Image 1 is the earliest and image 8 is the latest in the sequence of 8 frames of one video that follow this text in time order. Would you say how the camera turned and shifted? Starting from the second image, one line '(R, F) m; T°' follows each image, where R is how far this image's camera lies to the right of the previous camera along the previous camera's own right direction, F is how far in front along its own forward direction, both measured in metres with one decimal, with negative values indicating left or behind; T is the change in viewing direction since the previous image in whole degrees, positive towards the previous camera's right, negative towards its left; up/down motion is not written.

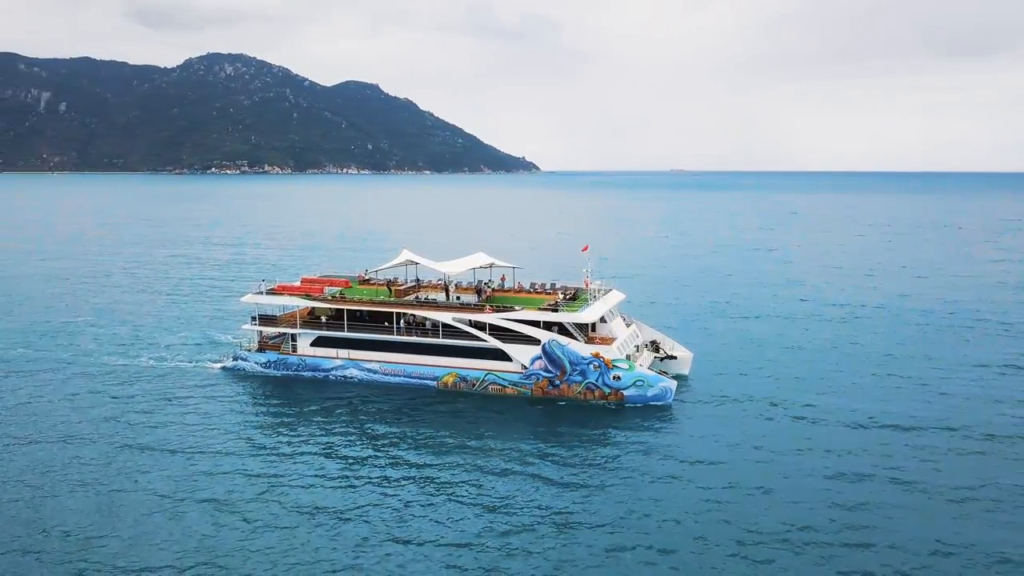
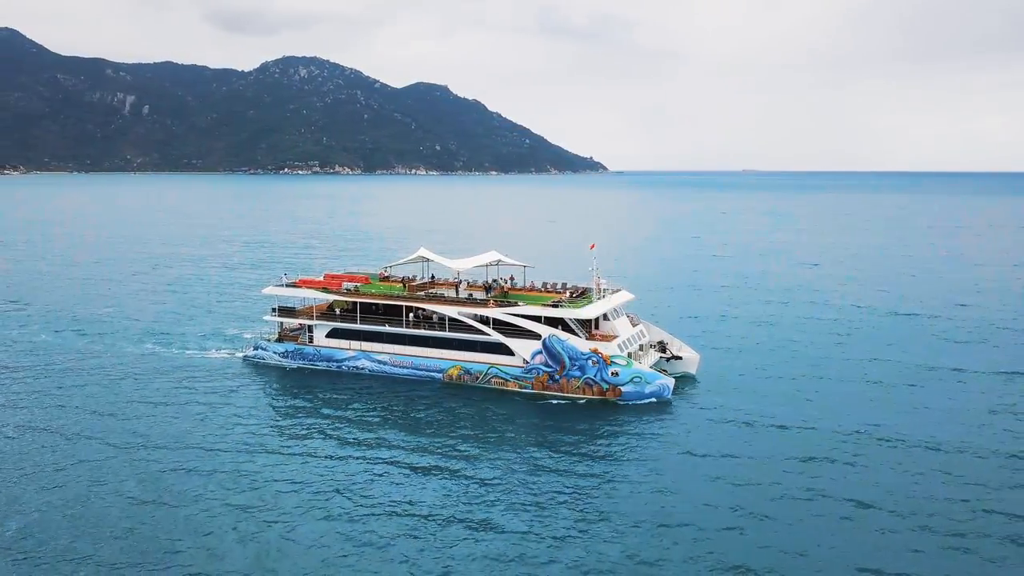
(+3.0, -0.8) m; -4°
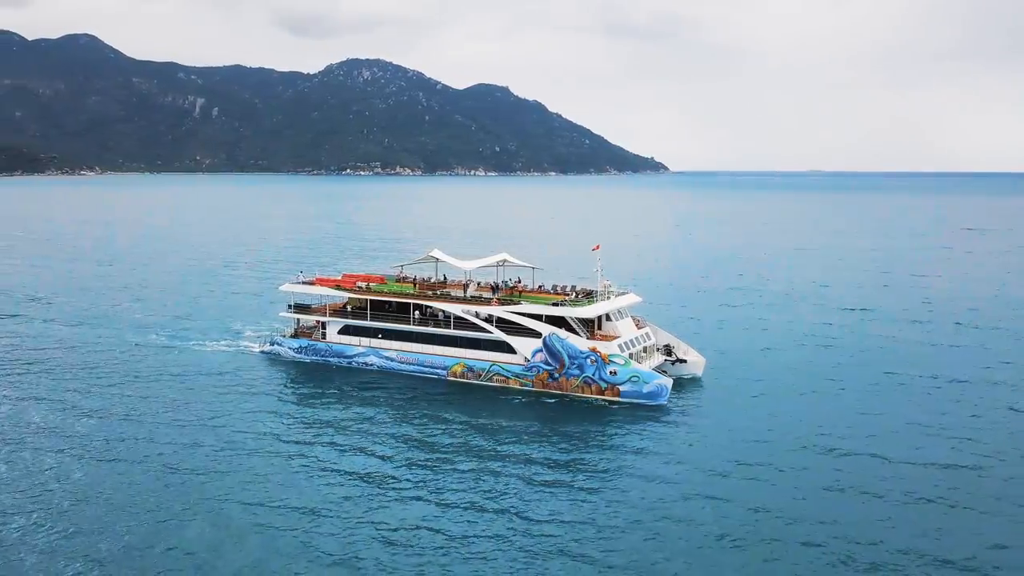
(+2.7, -0.5) m; -4°
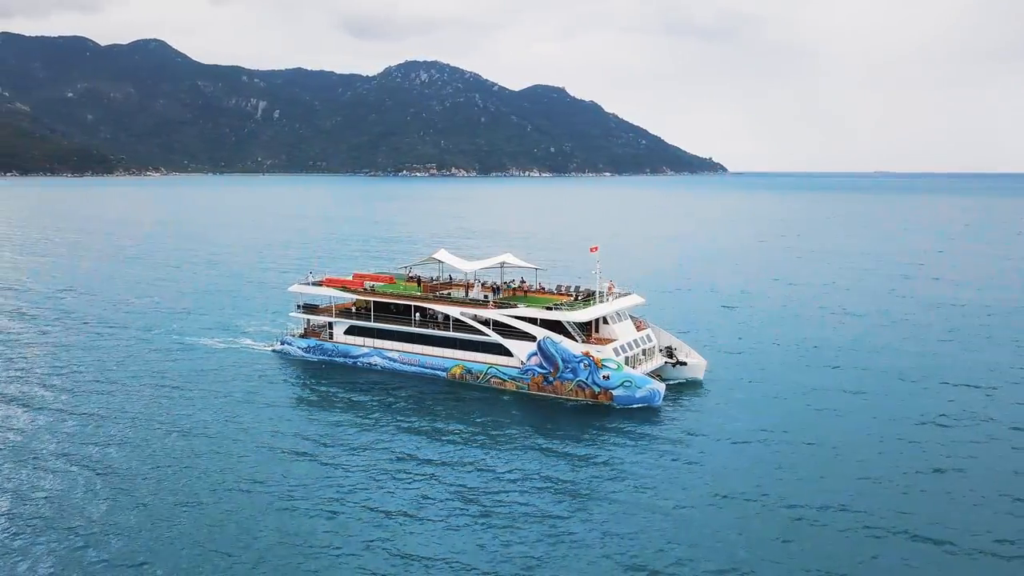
(+2.8, -0.2) m; -4°
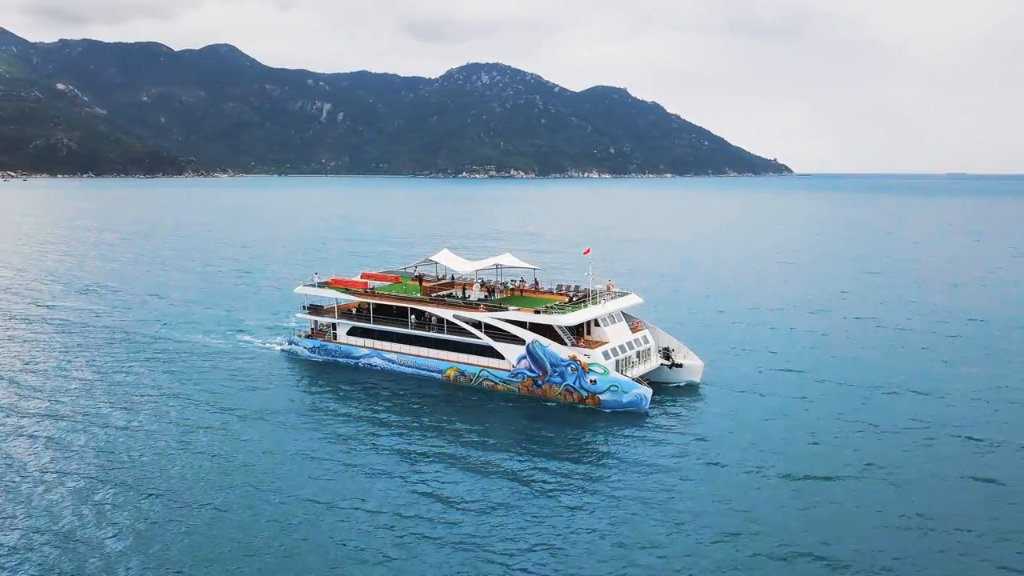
(+3.3, -0.1) m; -4°
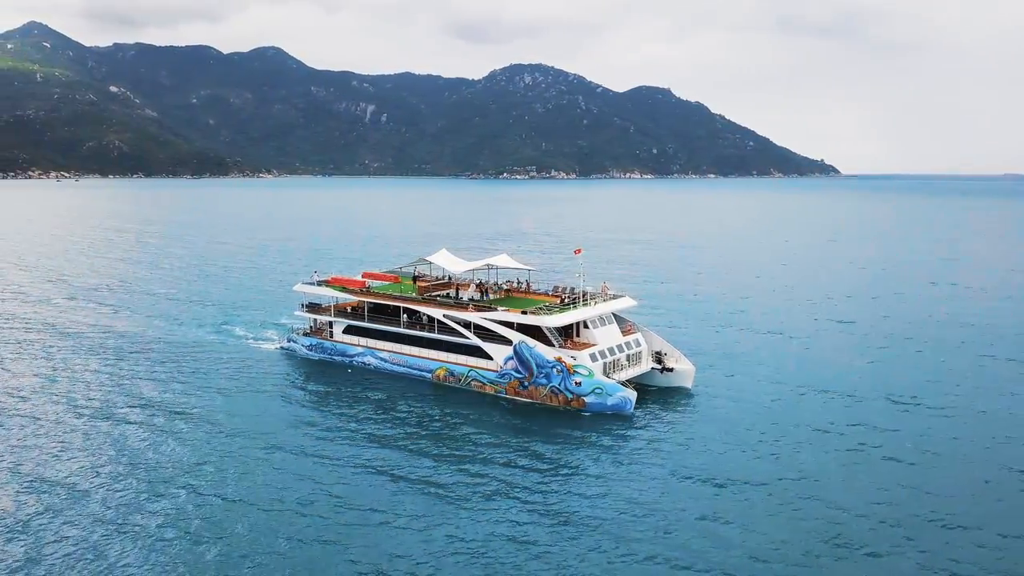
(+2.6, +0.3) m; -3°
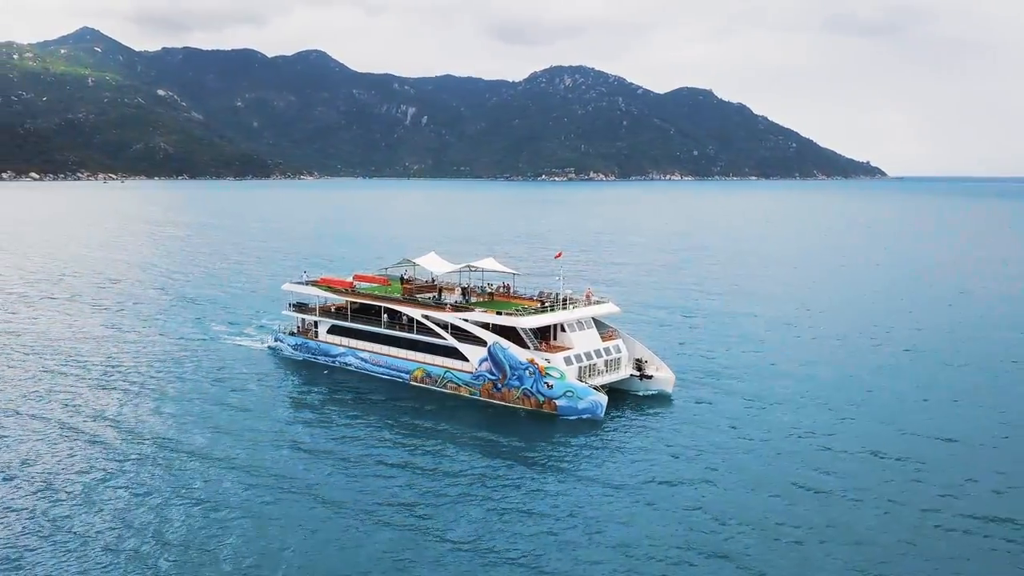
(+3.0, +0.6) m; -3°
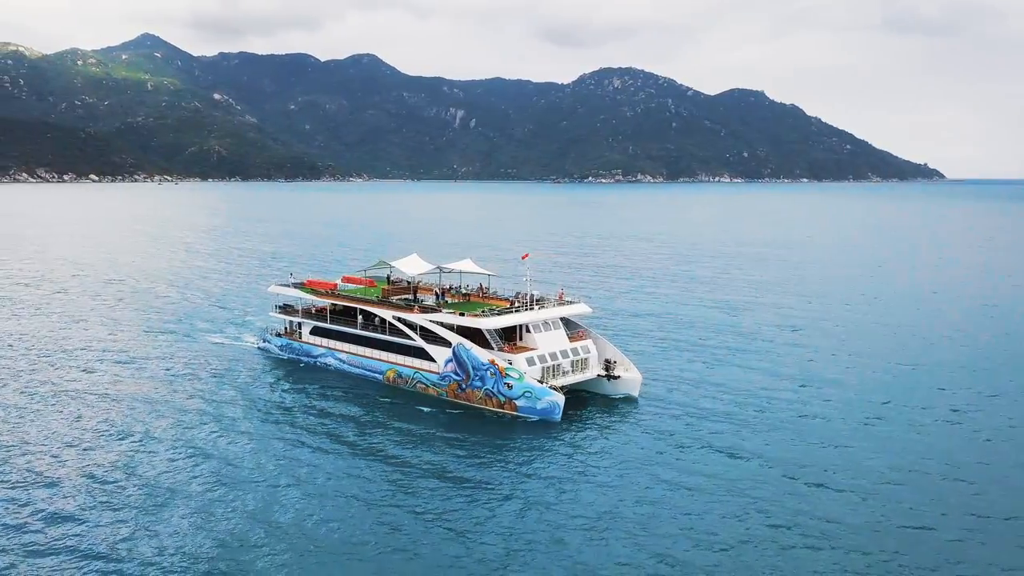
(+3.9, -0.3) m; -3°
